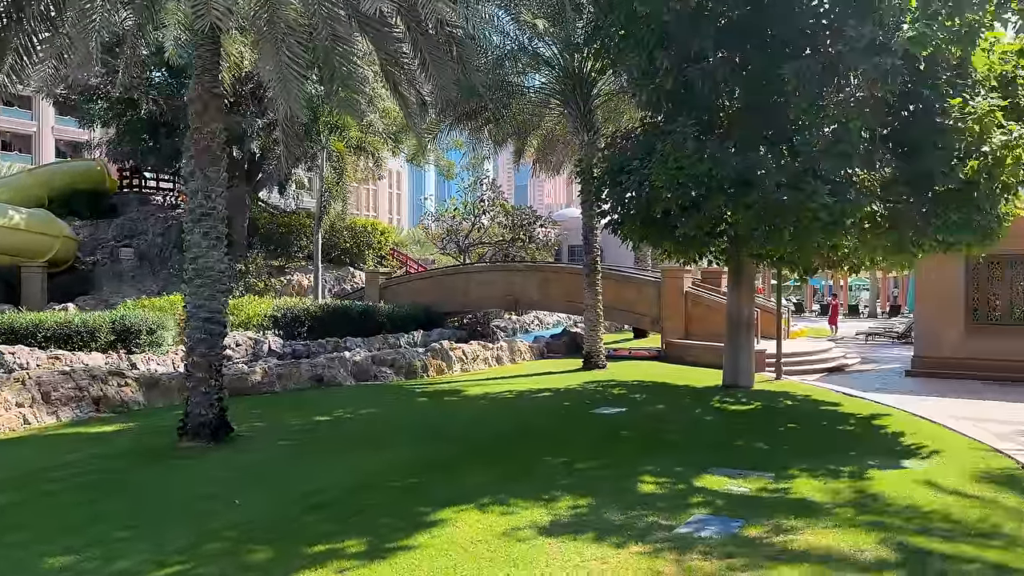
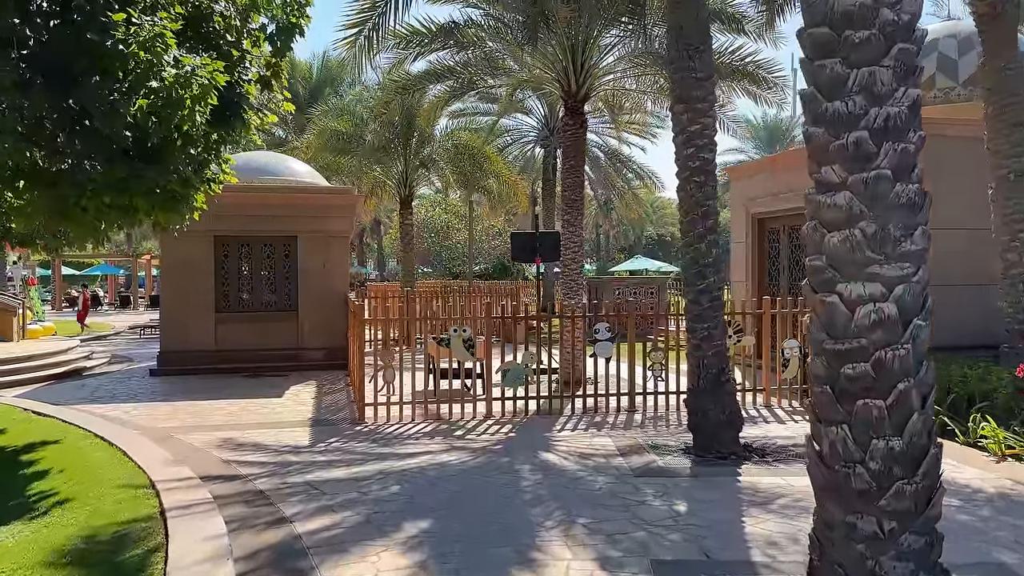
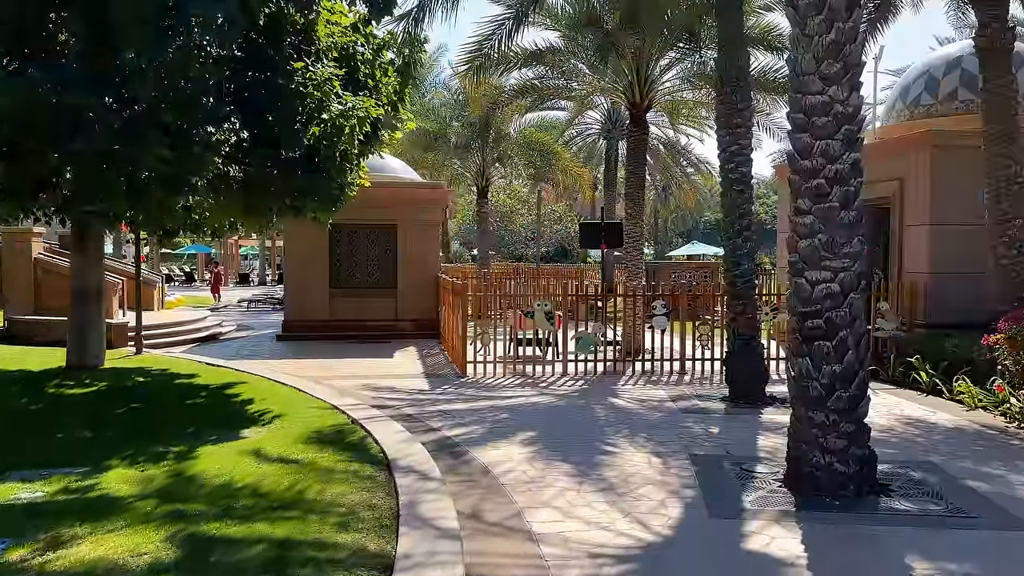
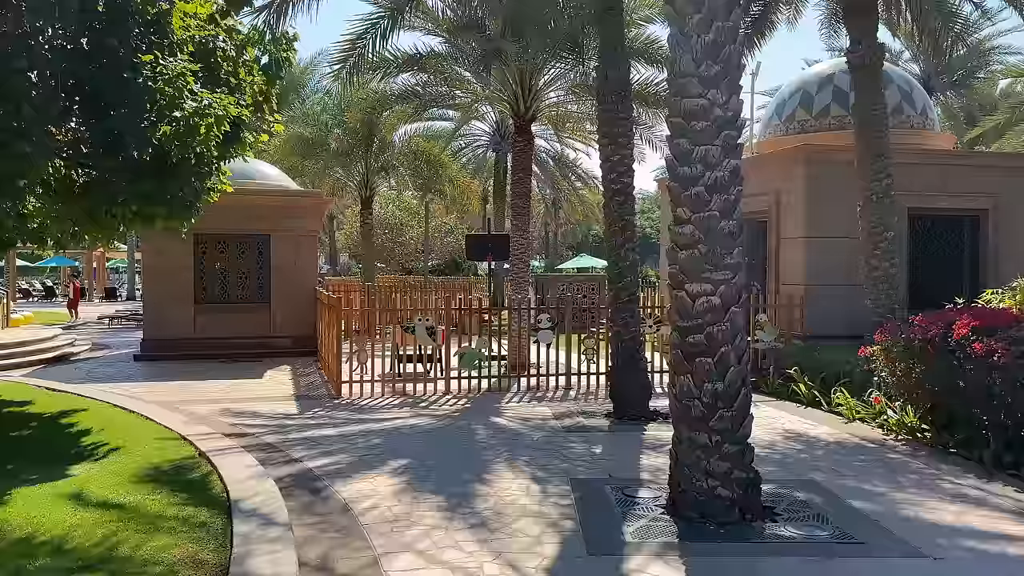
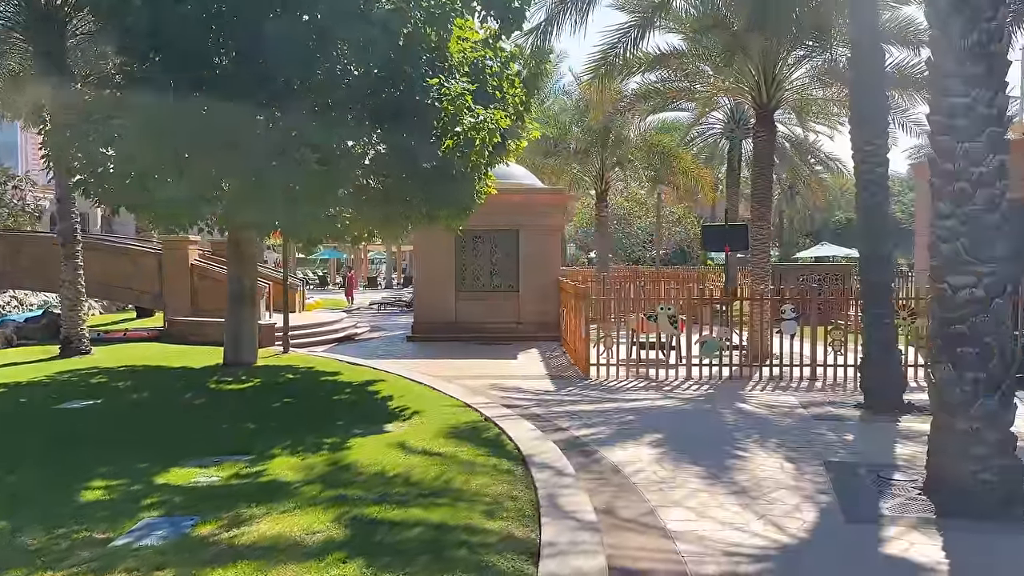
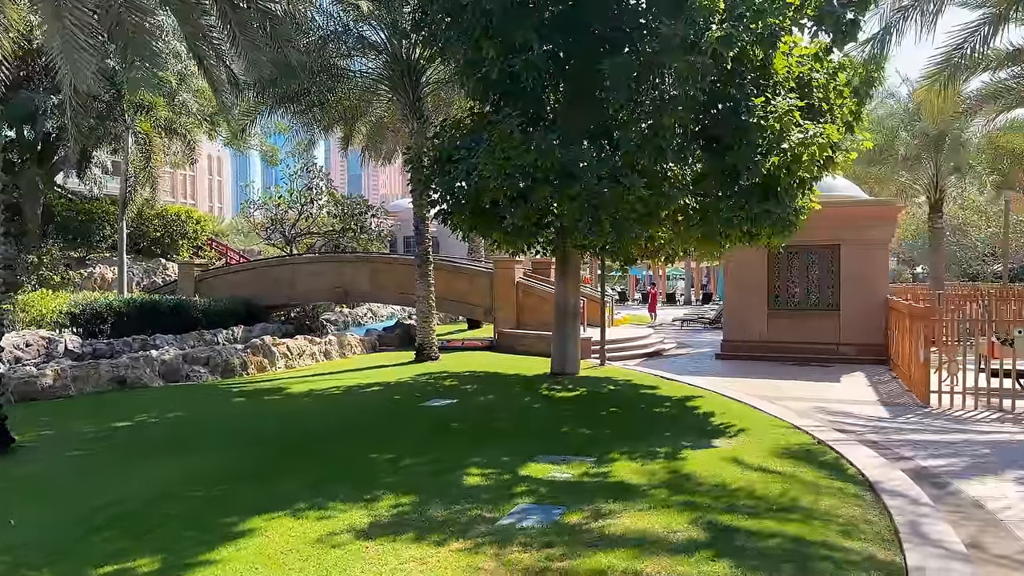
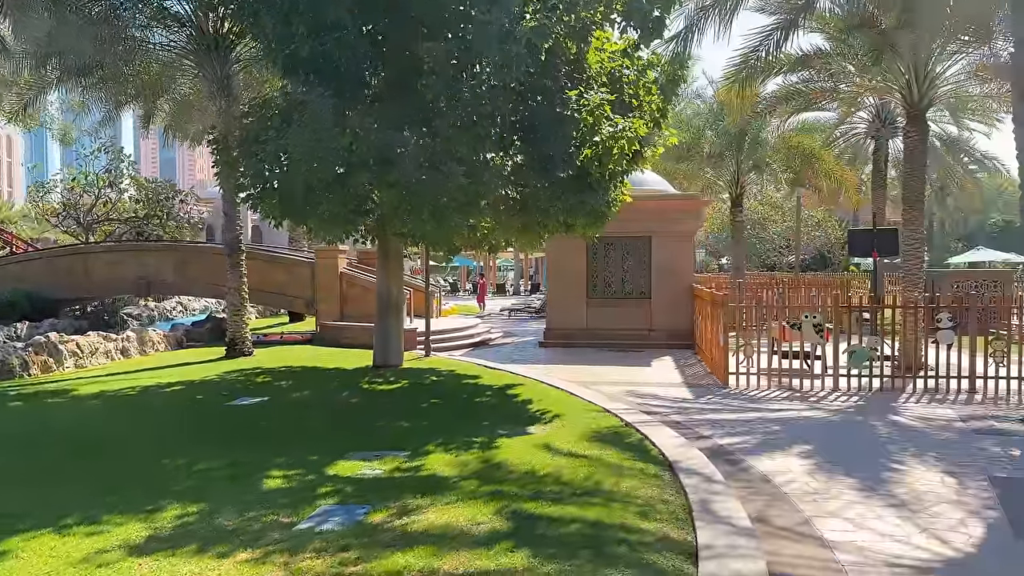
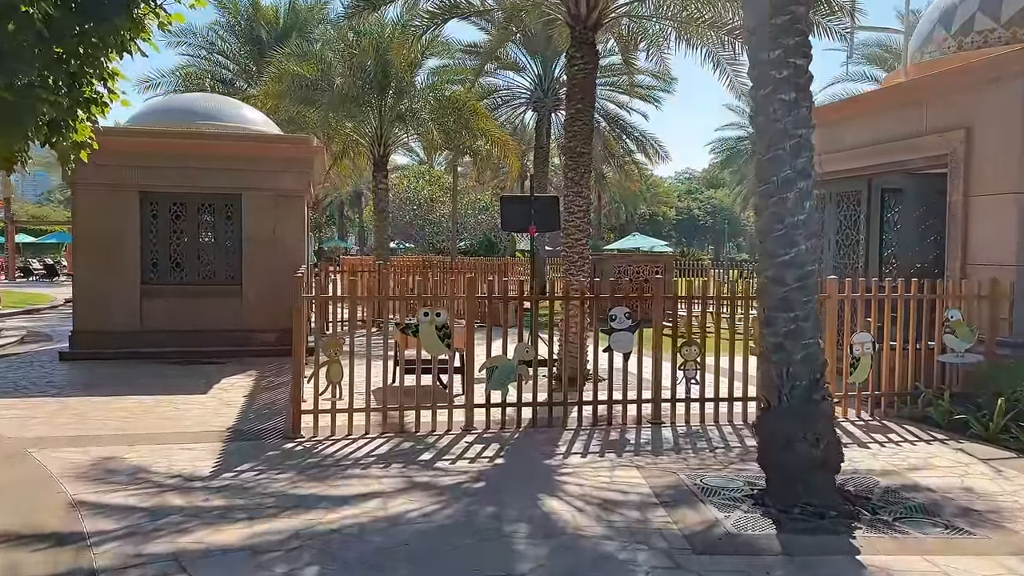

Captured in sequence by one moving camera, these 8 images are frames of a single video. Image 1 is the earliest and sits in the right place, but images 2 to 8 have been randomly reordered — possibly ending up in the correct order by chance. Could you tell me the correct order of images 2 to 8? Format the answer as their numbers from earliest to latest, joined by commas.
6, 7, 5, 3, 4, 2, 8
